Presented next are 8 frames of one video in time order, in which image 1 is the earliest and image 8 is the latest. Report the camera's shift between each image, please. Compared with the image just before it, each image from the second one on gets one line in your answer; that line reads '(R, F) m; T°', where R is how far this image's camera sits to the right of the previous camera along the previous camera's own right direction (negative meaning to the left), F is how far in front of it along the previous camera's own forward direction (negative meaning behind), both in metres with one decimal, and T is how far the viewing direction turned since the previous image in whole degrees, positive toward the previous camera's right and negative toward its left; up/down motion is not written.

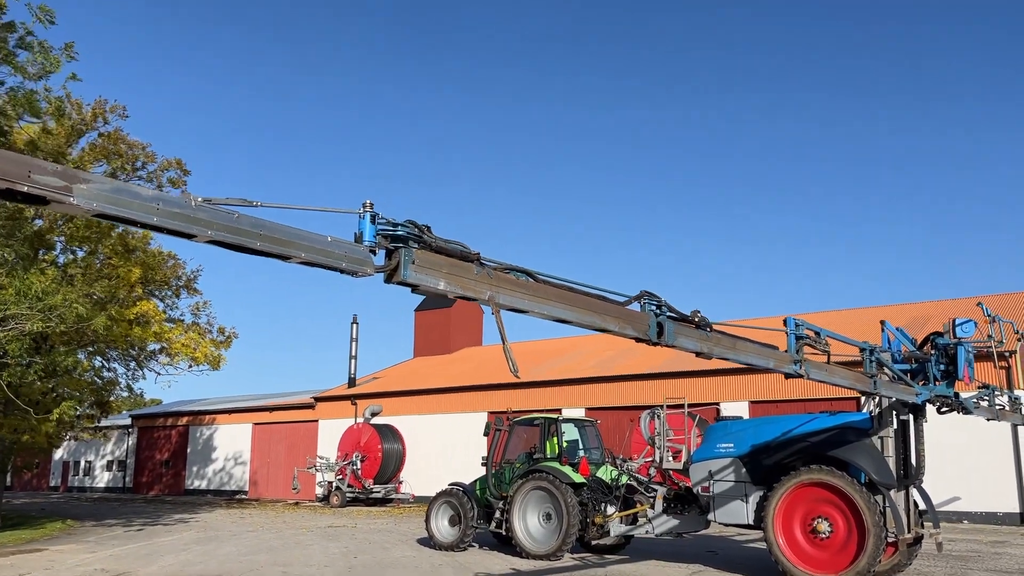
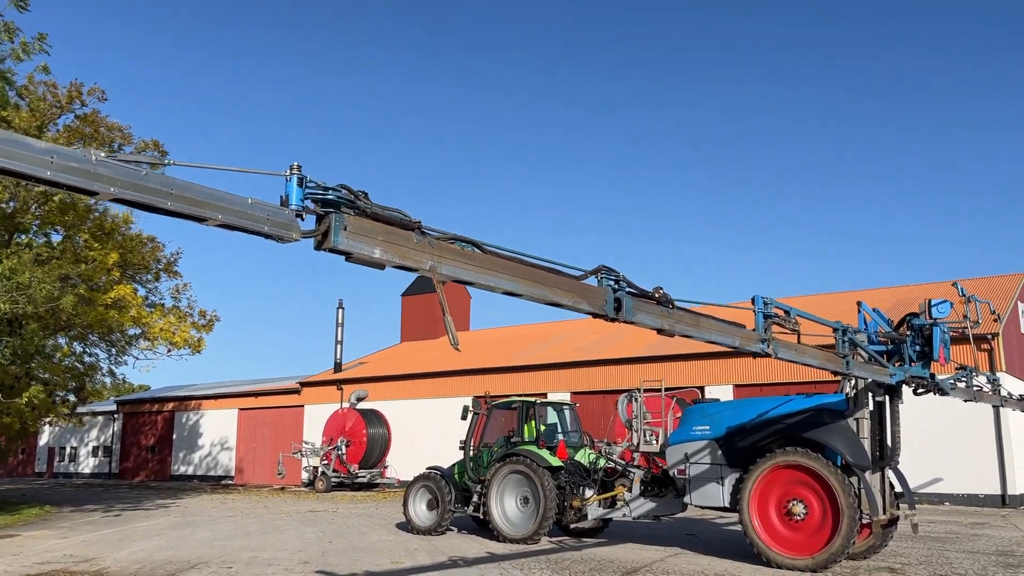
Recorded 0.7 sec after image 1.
(+0.2, +0.1) m; +1°
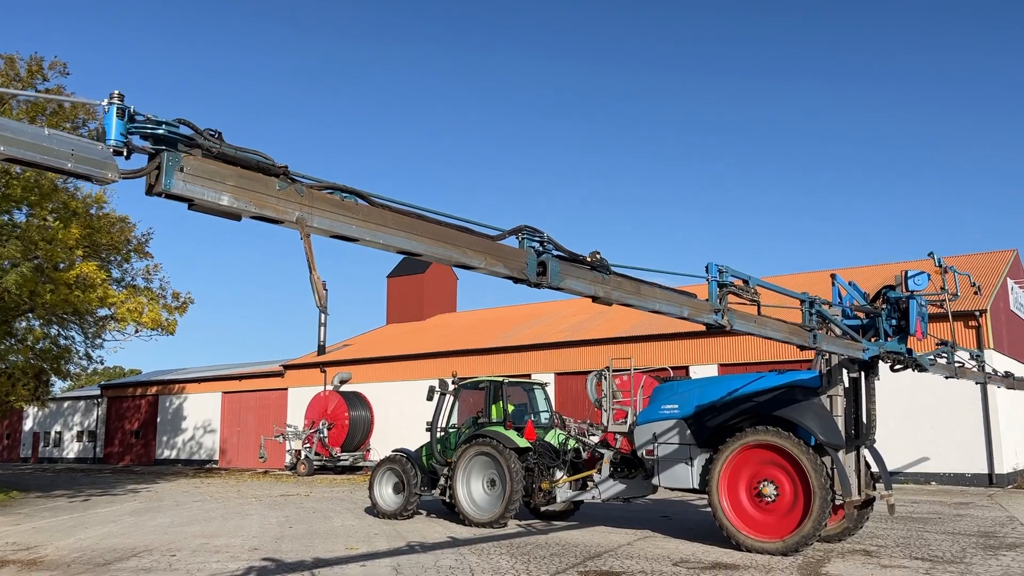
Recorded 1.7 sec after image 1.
(+0.4, +0.4) m; 0°
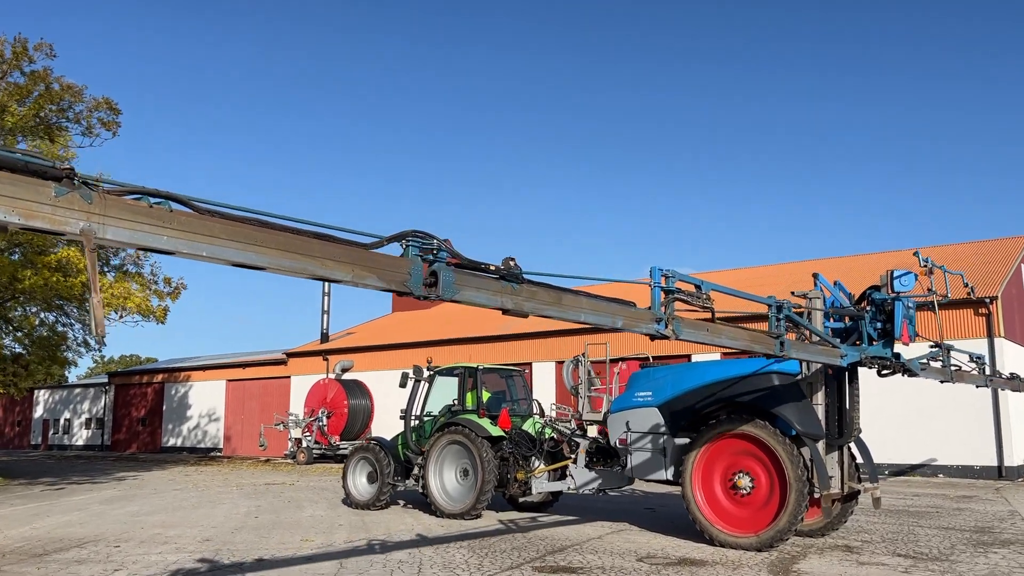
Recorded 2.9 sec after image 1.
(+0.6, +0.4) m; -1°
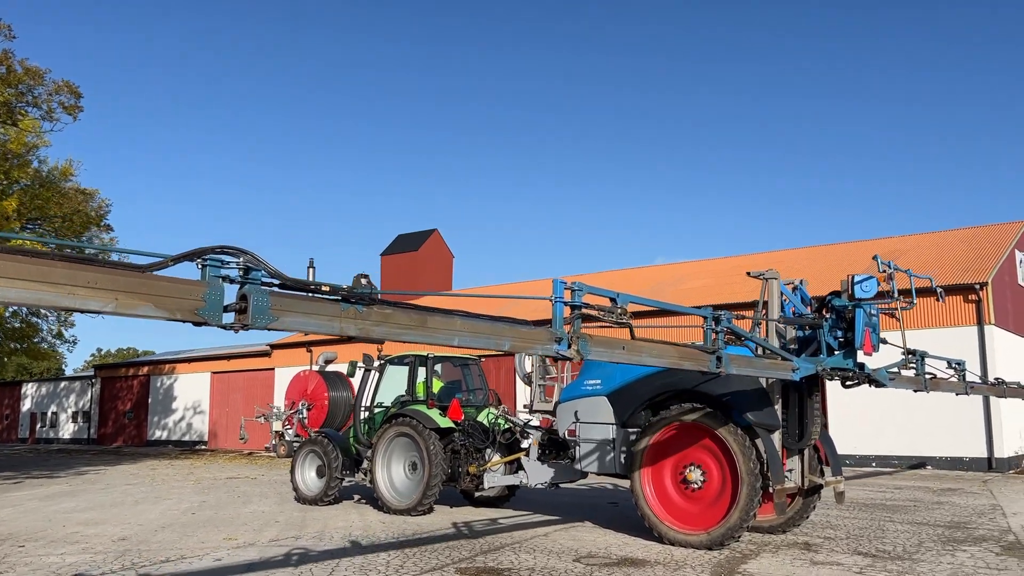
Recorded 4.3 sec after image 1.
(+0.6, +0.5) m; 0°
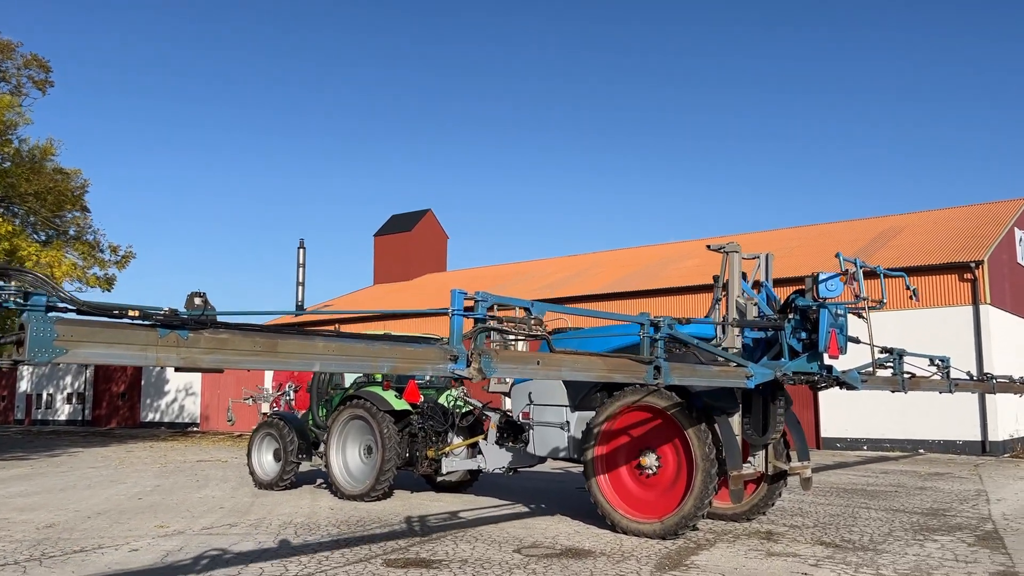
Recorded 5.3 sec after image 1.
(+0.6, +0.4) m; -1°
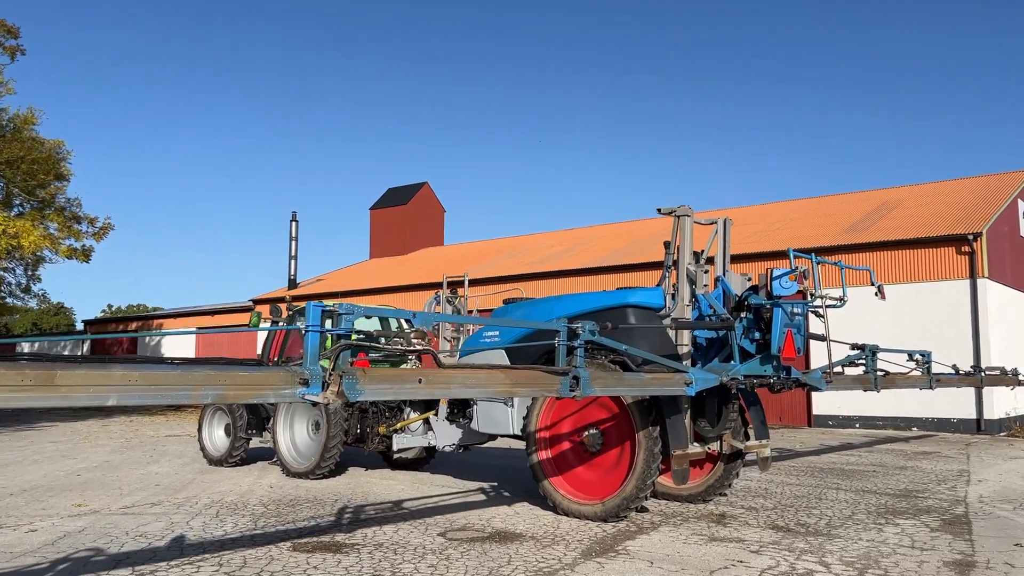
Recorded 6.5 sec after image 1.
(+0.6, +0.4) m; -1°
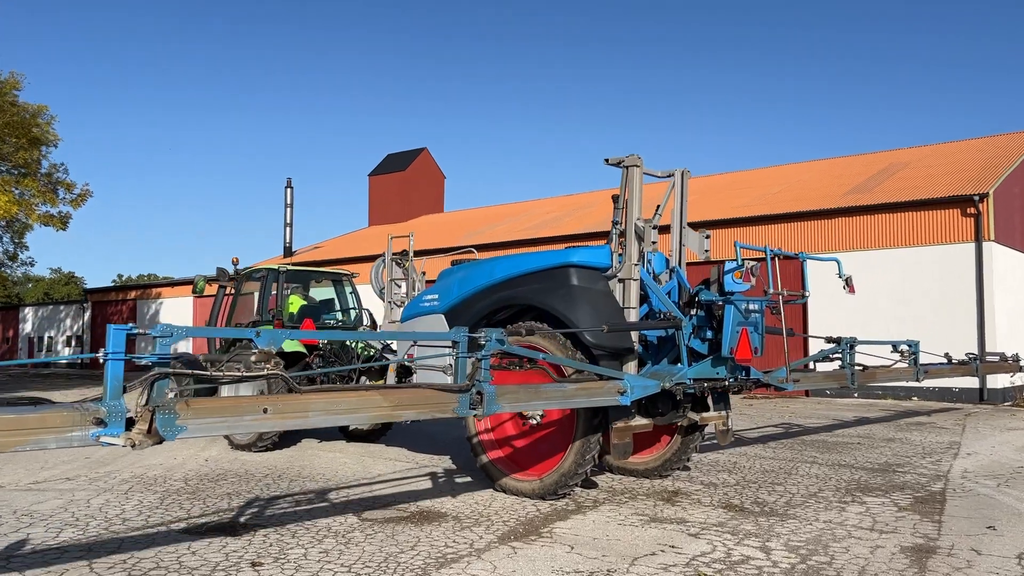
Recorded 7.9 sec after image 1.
(+0.6, +0.5) m; -1°
